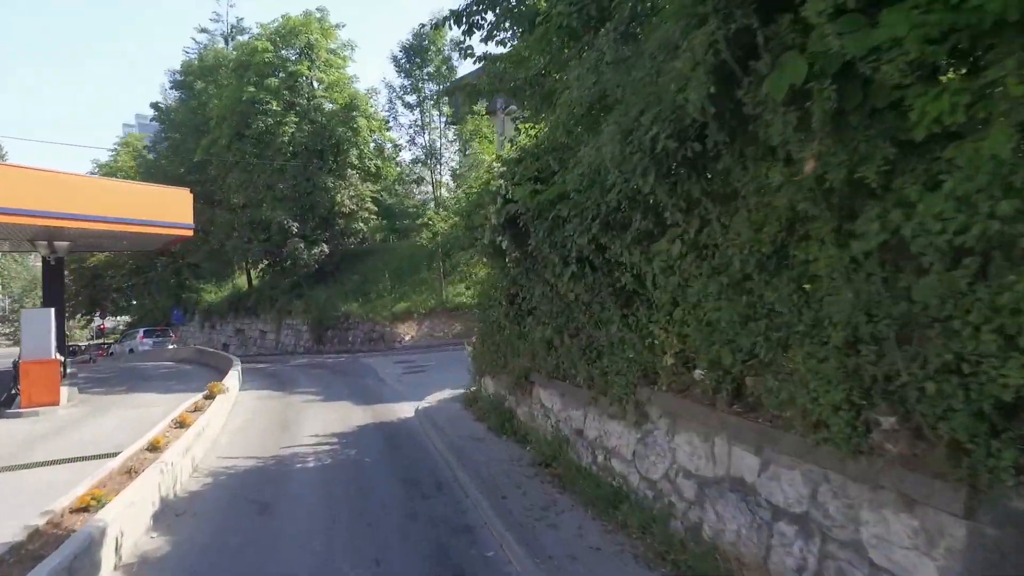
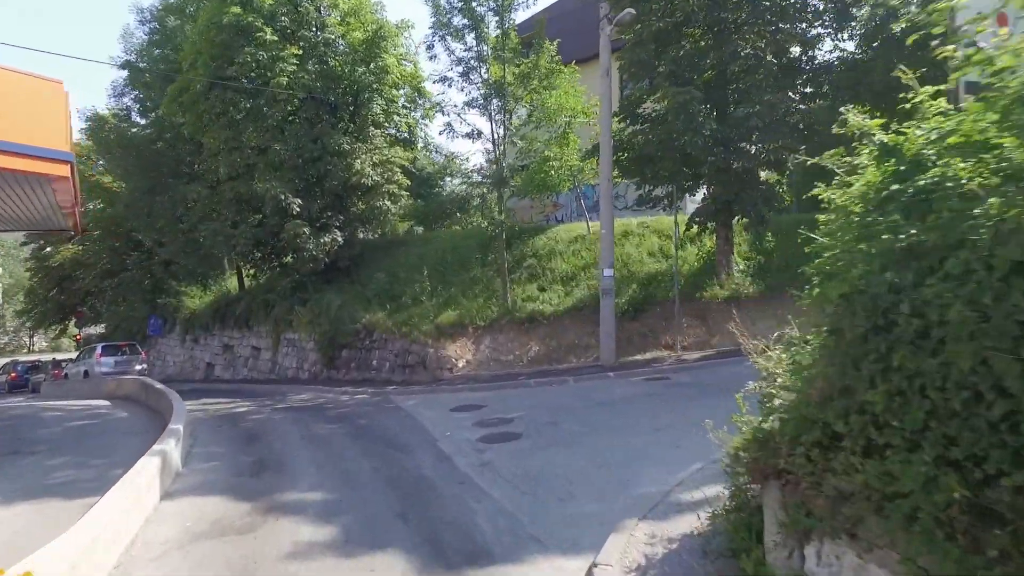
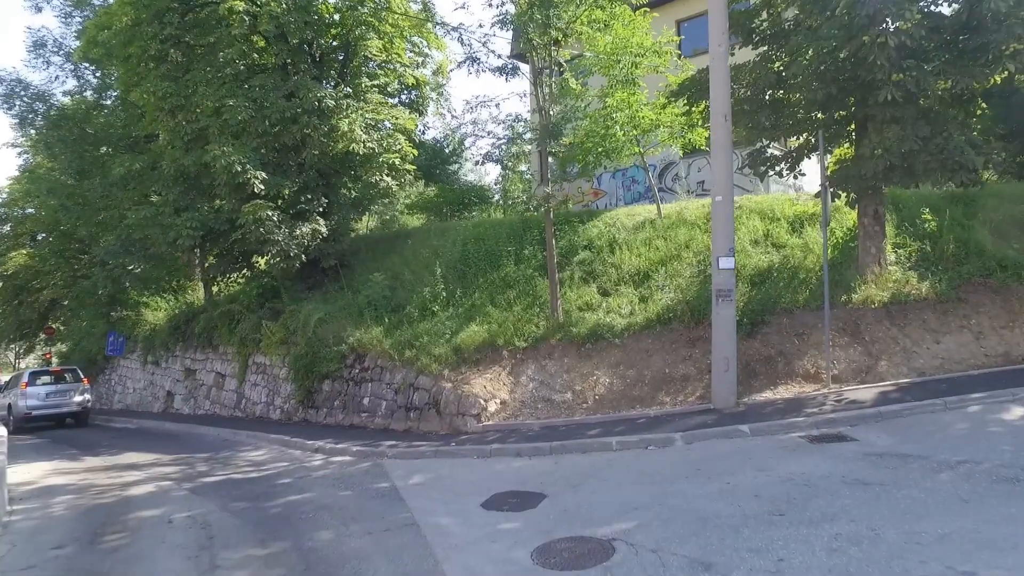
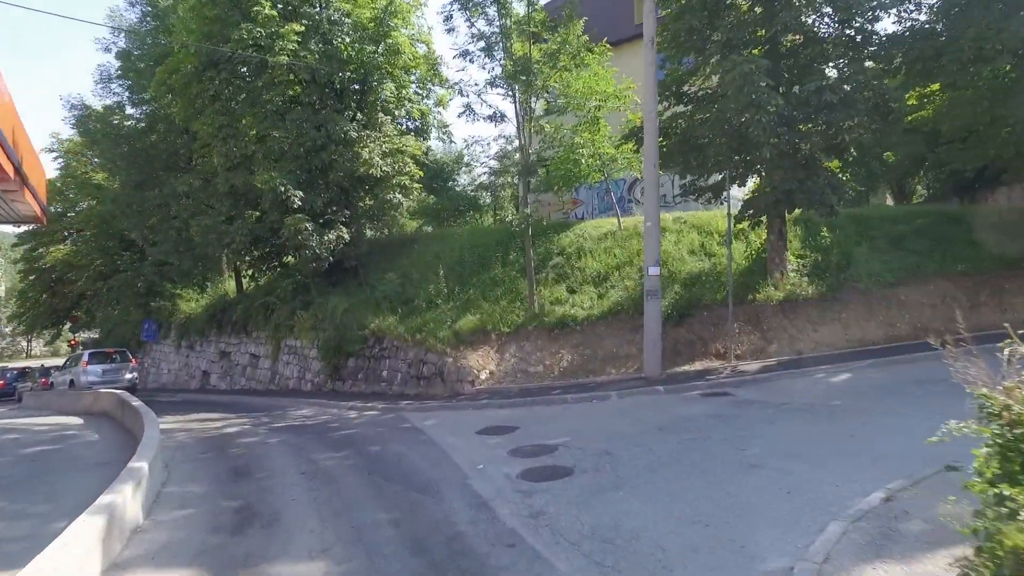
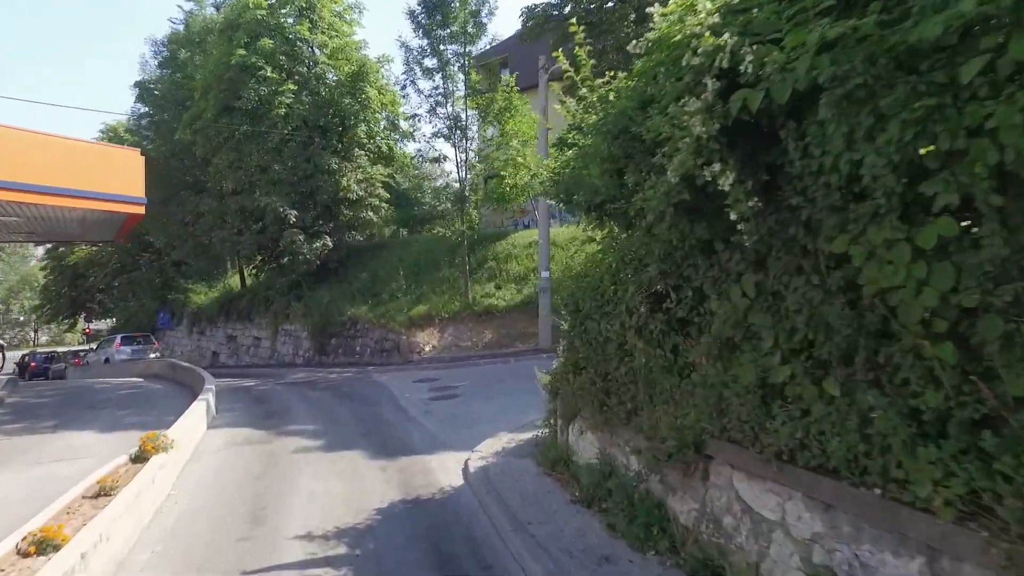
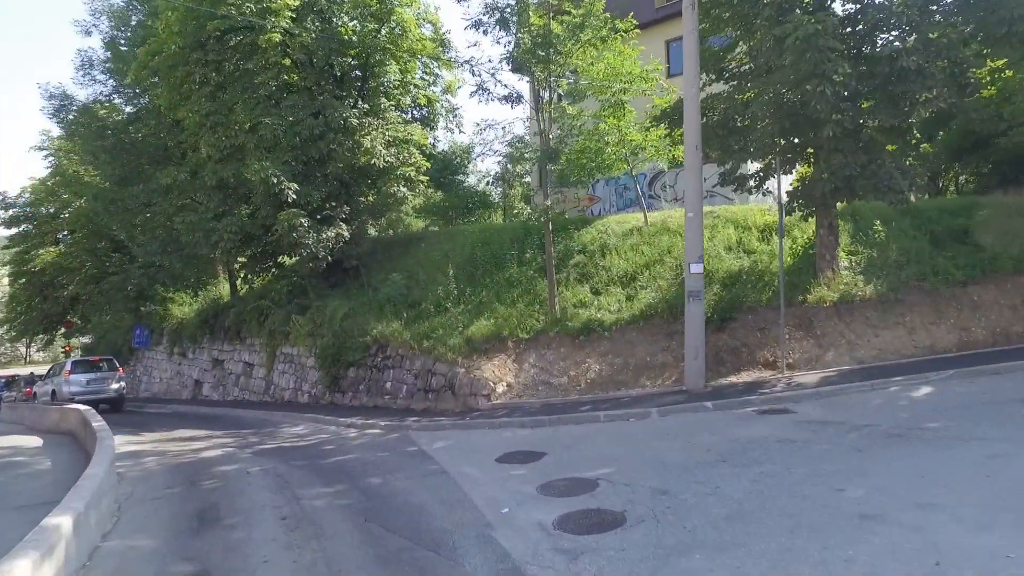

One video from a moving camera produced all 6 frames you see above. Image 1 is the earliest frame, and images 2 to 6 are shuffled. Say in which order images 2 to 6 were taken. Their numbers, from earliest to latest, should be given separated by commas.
5, 2, 4, 6, 3
